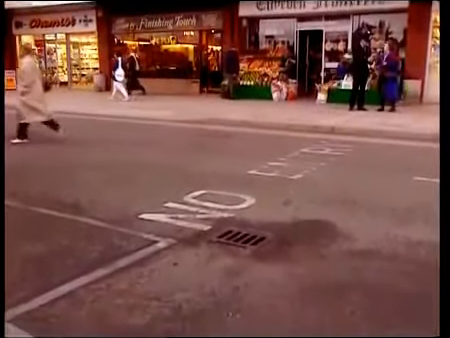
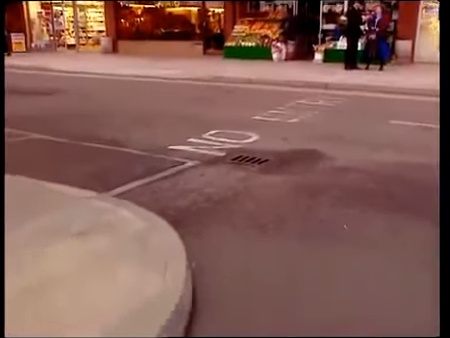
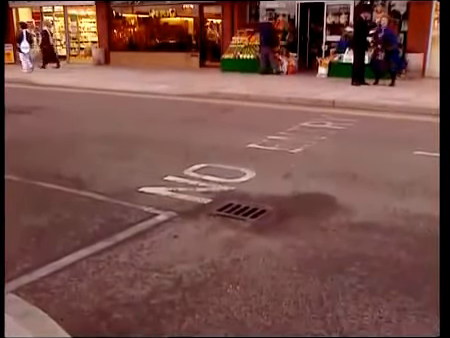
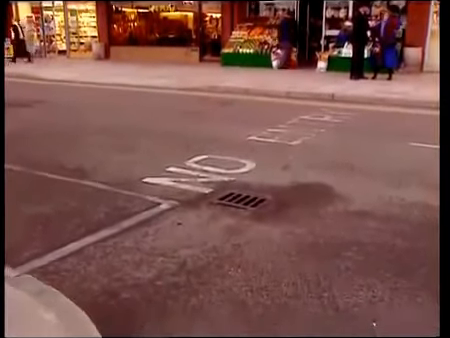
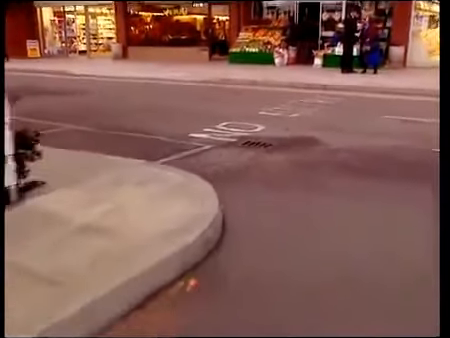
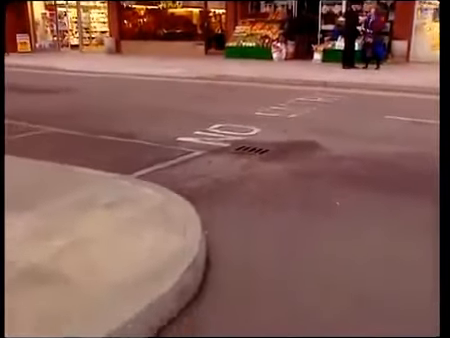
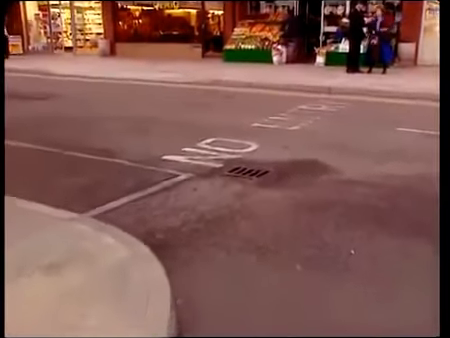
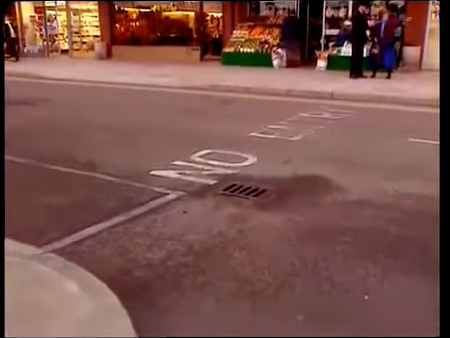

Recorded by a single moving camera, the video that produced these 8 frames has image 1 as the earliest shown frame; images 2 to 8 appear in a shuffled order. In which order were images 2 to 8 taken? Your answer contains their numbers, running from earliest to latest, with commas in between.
3, 4, 8, 7, 2, 6, 5
